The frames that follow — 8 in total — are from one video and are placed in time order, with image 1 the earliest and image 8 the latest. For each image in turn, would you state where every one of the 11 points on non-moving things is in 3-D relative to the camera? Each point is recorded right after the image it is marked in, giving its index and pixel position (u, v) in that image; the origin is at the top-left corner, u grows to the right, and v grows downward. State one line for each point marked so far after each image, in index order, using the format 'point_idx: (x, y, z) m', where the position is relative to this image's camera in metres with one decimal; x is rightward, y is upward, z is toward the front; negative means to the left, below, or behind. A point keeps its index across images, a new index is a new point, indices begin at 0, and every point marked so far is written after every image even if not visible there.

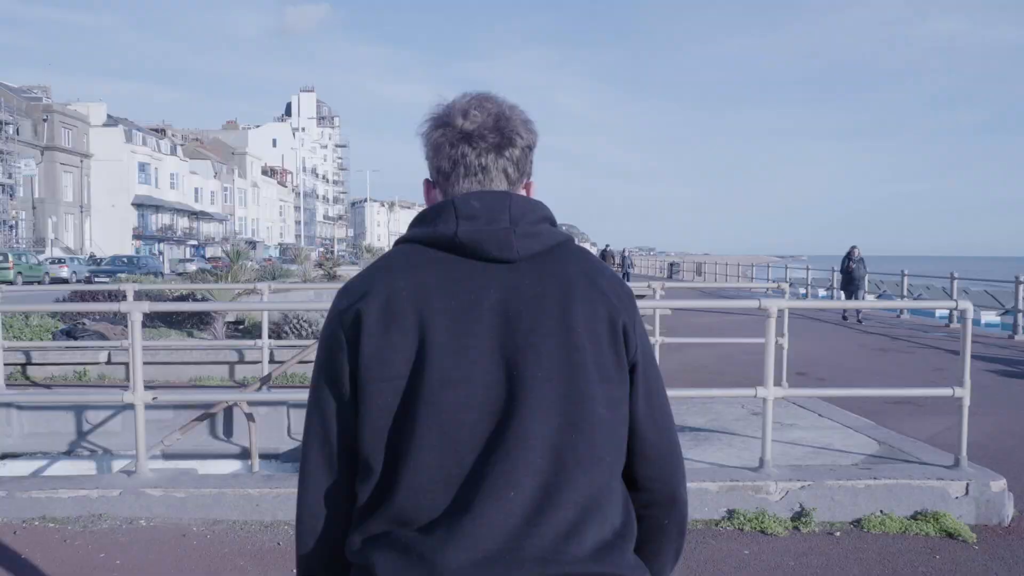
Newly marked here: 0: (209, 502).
0: (-1.5, -1.1, +4.3) m
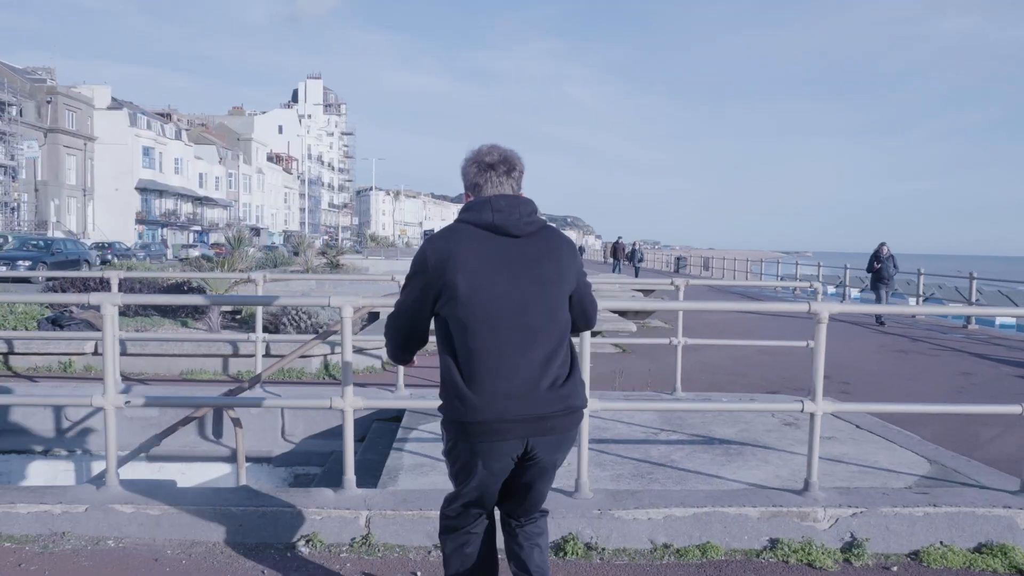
0: (-1.4, -1.0, +3.8) m
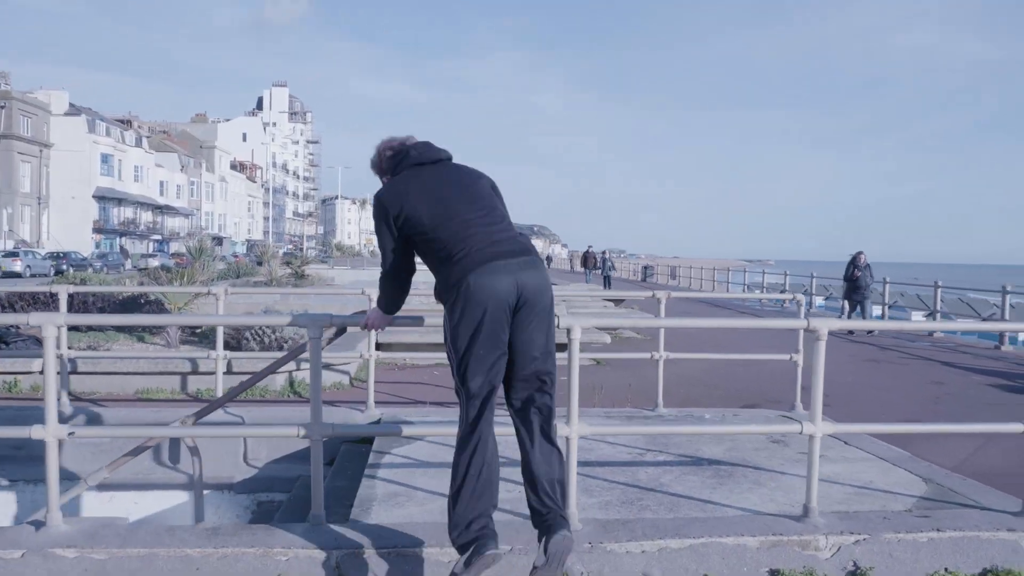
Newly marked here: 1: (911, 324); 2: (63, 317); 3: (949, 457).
0: (-1.5, -1.1, +3.4) m
1: (+2.0, -0.2, +4.3) m
2: (-2.0, -0.1, +3.8) m
3: (+3.3, -1.3, +6.5) m
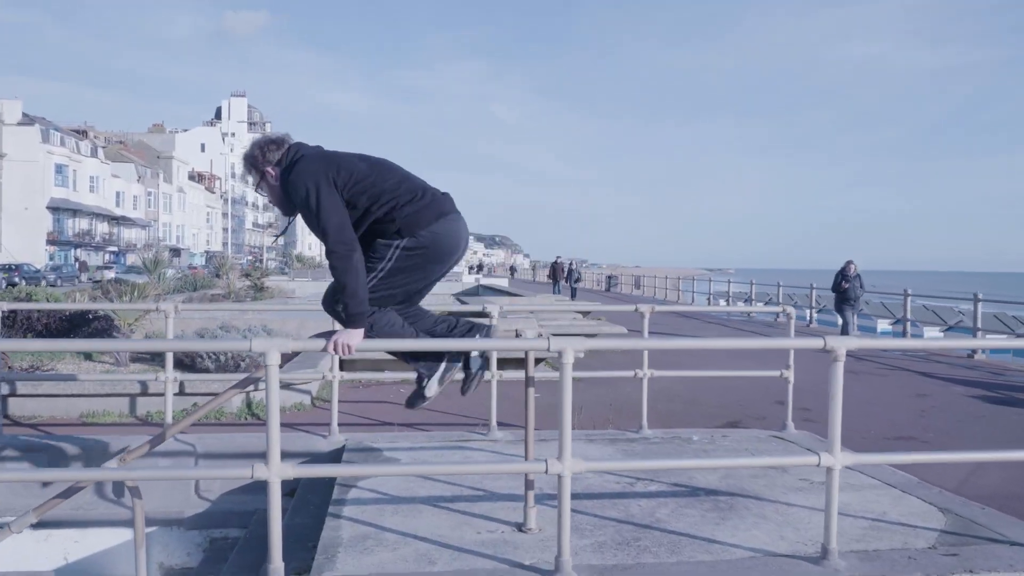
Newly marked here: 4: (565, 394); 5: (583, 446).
0: (-1.5, -1.2, +2.9) m
1: (+1.9, -0.2, +3.9) m
2: (-2.0, -0.2, +3.3) m
3: (+3.1, -1.4, +6.2) m
4: (+0.2, -0.4, +3.4) m
5: (+0.5, -1.1, +5.9) m
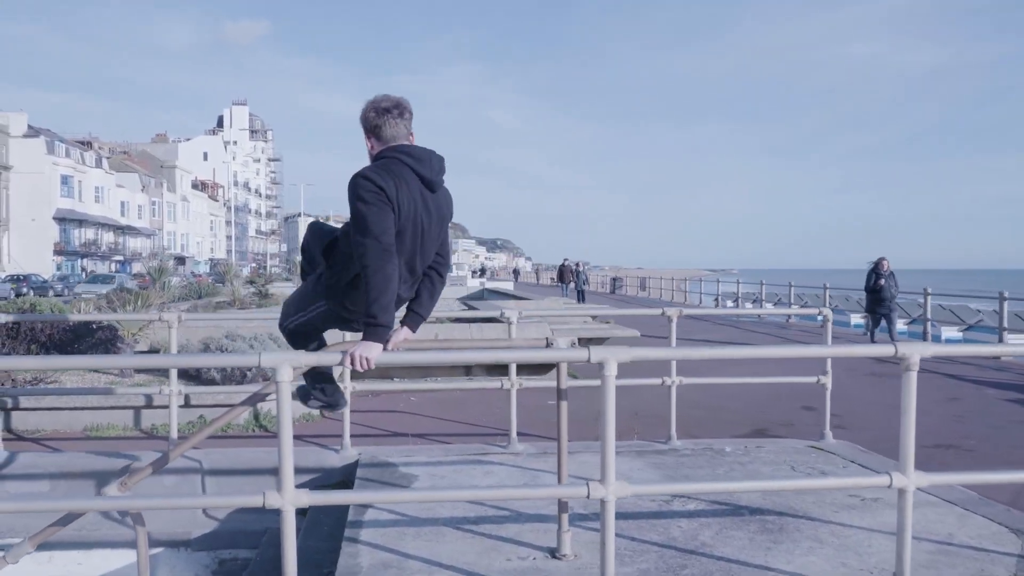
0: (-1.4, -1.2, +2.6) m
1: (+2.0, -0.2, +3.6) m
2: (-1.9, -0.2, +2.9) m
3: (+3.3, -1.4, +5.8) m
4: (+0.3, -0.4, +3.0) m
5: (+0.6, -1.1, +5.6) m
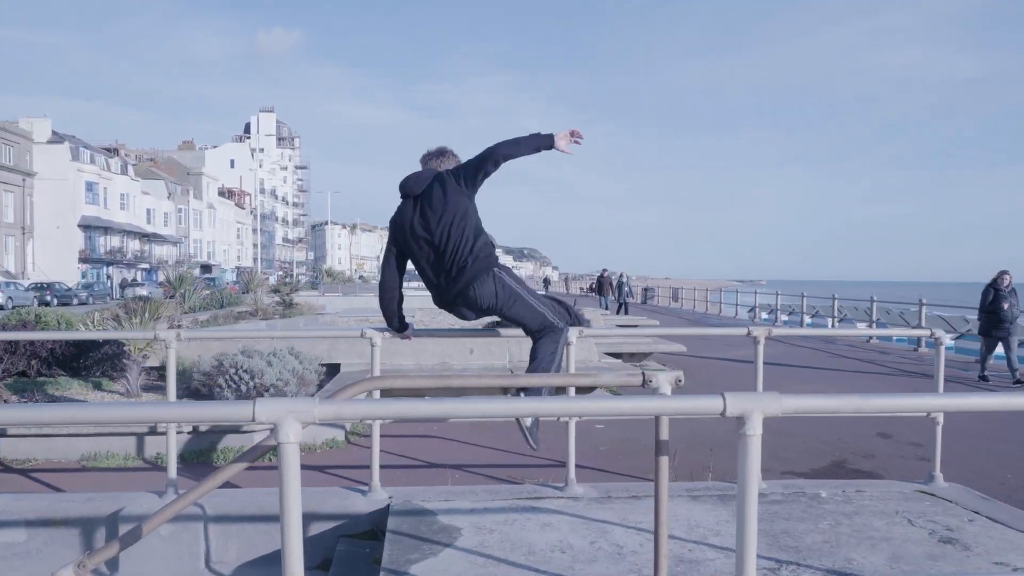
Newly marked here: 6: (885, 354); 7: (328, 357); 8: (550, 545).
0: (-1.2, -1.2, +1.7) m
1: (+2.3, -0.3, +2.6) m
2: (-1.6, -0.3, +2.1) m
3: (+3.6, -1.5, +4.9) m
4: (+0.6, -0.5, +2.2) m
5: (+1.0, -1.2, +4.7) m
6: (+7.9, -1.4, +18.3) m
7: (-2.0, -0.7, +9.2) m
8: (+0.2, -1.2, +3.9) m
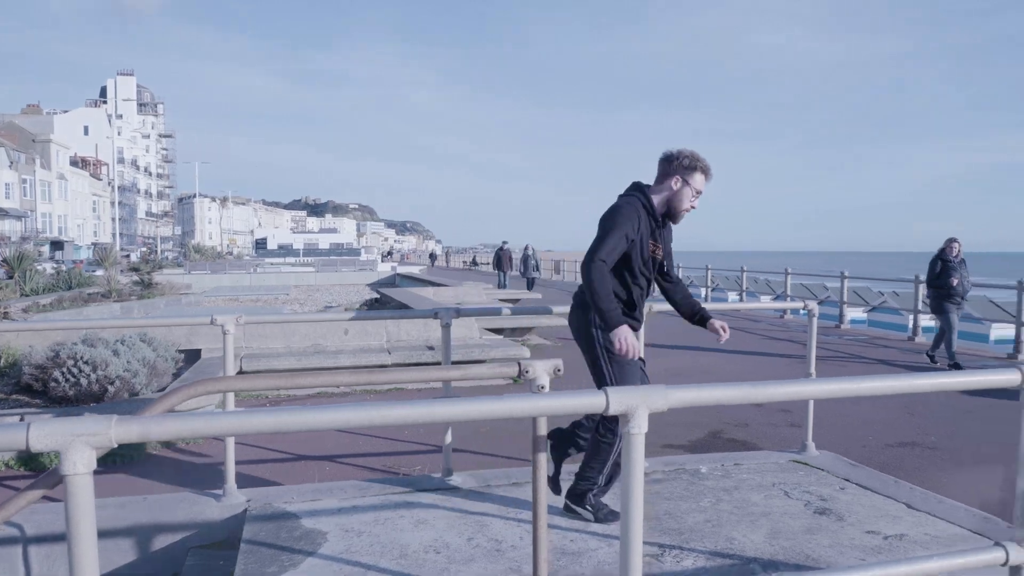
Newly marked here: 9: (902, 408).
0: (-1.4, -1.2, +1.3) m
1: (+1.9, -0.2, +2.6) m
2: (-1.9, -0.3, +1.6) m
3: (+2.9, -1.3, +5.0) m
4: (+0.3, -0.4, +1.9) m
5: (+0.3, -1.1, +4.5) m
6: (+5.4, -0.8, +19.0) m
7: (-3.2, -0.5, +8.5) m
8: (-0.4, -1.1, +3.6) m
9: (+3.9, -1.2, +8.6) m
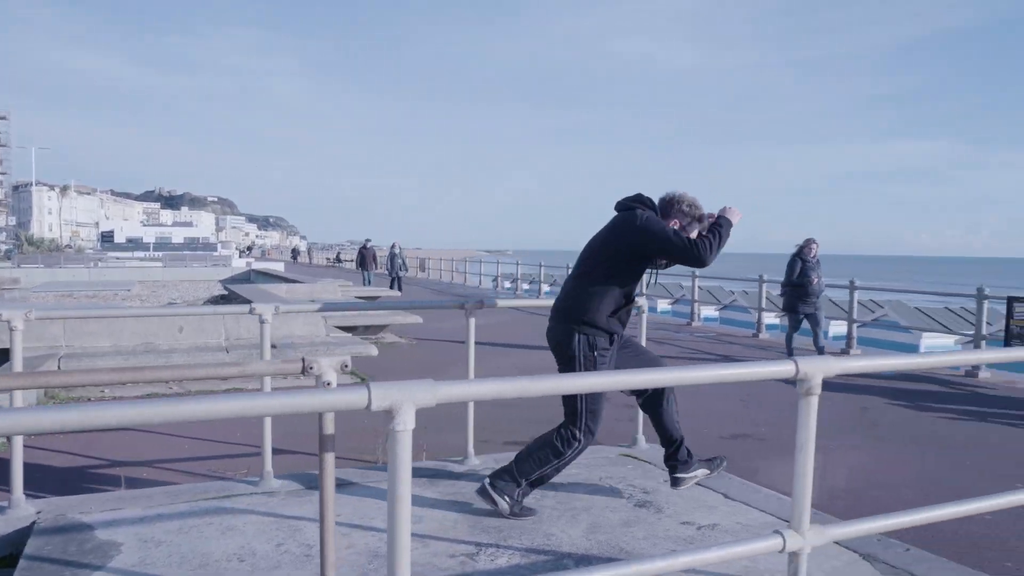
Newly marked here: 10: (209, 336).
0: (-1.8, -1.2, +1.0) m
1: (+1.3, -0.2, +2.8) m
2: (-2.4, -0.2, +1.2) m
3: (+1.9, -1.3, +5.3) m
4: (-0.2, -0.4, +1.8) m
5: (-0.6, -1.0, +4.4) m
6: (+2.2, -0.7, +19.4) m
7: (-4.7, -0.5, +7.8) m
8: (-1.1, -1.1, +3.4) m
9: (+2.4, -1.2, +9.0) m
10: (-3.1, -0.5, +8.7) m
